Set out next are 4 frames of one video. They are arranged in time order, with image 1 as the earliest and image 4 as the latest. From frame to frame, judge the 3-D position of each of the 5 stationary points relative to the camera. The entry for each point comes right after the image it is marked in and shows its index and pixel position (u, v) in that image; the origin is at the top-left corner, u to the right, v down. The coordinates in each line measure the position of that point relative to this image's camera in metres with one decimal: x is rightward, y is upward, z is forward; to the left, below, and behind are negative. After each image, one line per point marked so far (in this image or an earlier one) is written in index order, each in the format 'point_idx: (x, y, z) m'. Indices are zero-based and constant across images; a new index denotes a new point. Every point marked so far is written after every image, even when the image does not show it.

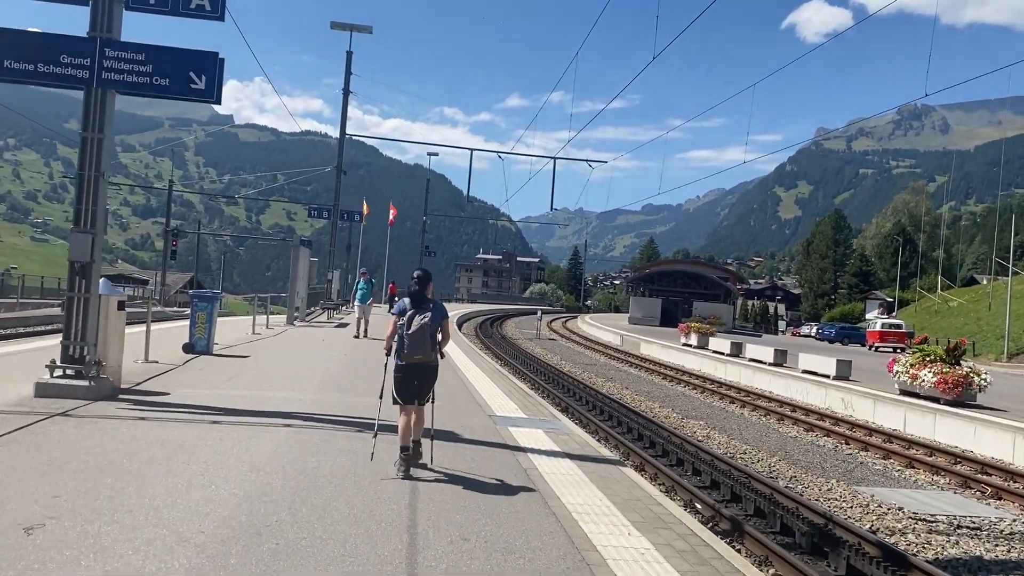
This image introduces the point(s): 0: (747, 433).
0: (+4.2, -2.6, +15.5) m
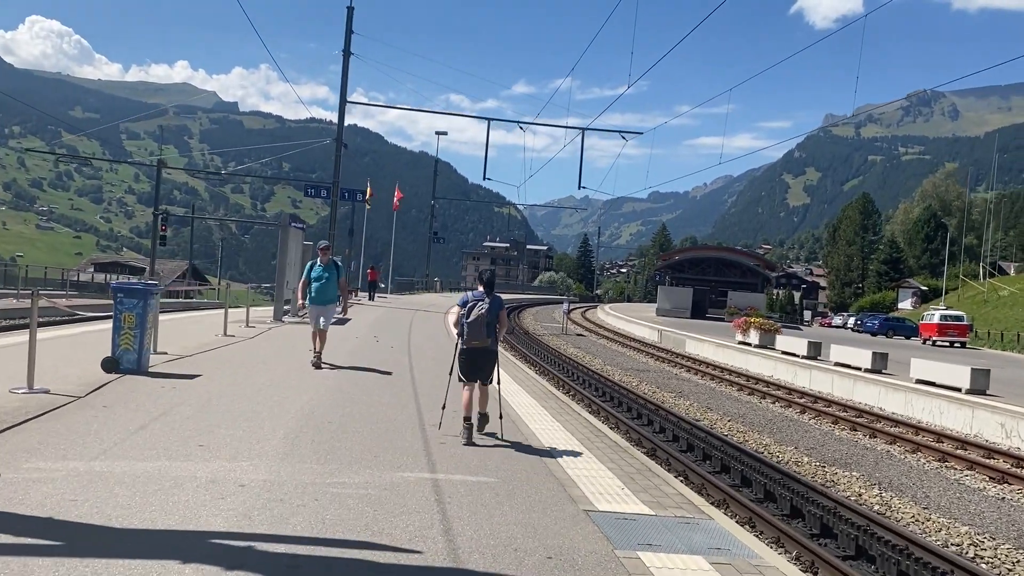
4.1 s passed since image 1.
0: (+5.0, -2.5, +10.4) m
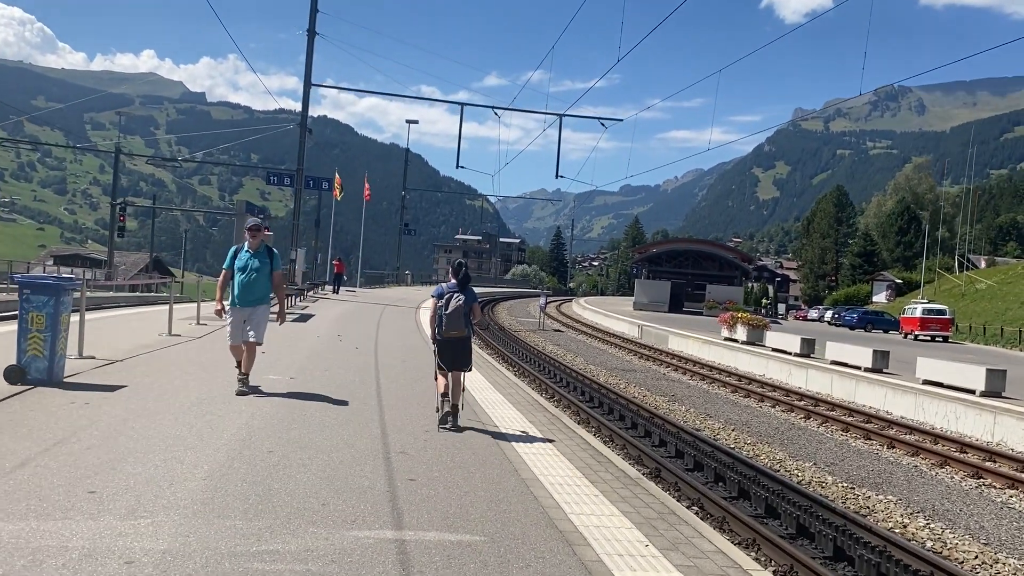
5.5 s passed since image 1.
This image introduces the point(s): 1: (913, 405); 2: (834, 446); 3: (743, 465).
0: (+4.9, -2.4, +8.9) m
1: (+7.9, -2.3, +17.4) m
2: (+4.8, -2.4, +13.2) m
3: (+2.9, -2.2, +10.9) m
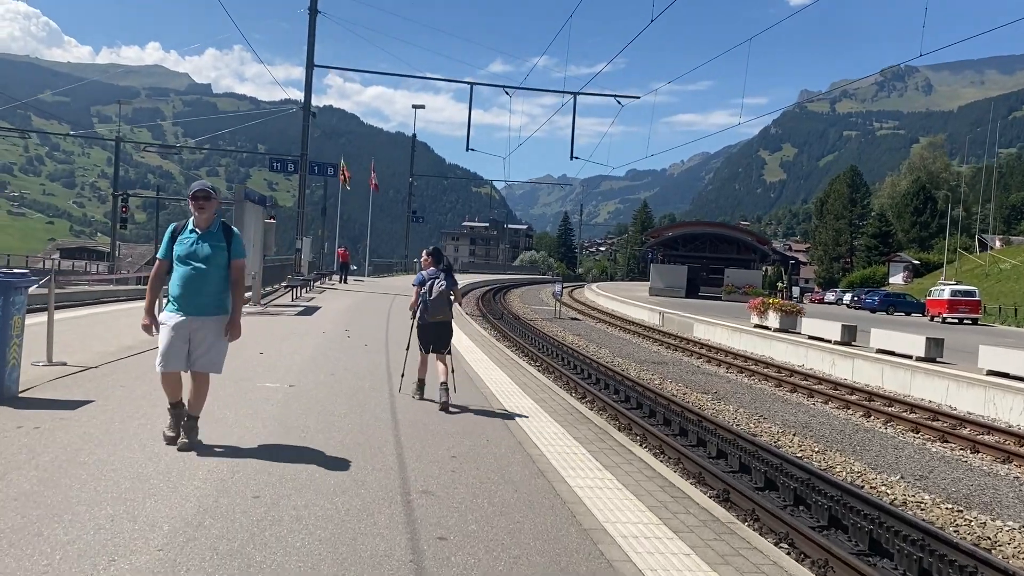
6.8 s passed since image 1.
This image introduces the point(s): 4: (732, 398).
0: (+5.3, -2.3, +7.2) m
1: (+8.4, -2.0, +15.7) m
2: (+5.3, -2.1, +11.5) m
3: (+3.3, -2.0, +9.2) m
4: (+3.8, -1.9, +15.4) m
